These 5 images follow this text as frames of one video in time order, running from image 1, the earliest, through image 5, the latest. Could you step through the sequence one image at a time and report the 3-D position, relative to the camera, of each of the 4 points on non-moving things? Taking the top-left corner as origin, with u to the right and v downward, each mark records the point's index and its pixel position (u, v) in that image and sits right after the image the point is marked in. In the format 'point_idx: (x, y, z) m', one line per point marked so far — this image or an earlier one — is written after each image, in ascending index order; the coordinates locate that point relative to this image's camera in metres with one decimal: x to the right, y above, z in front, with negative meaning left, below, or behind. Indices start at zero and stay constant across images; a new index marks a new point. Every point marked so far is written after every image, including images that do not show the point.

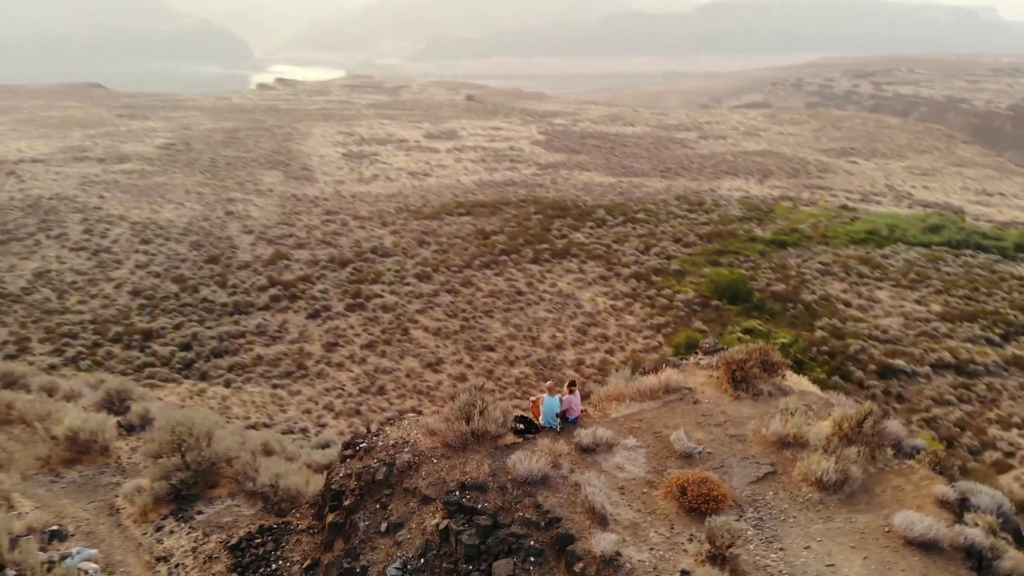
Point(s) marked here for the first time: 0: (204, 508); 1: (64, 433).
0: (-2.0, -1.4, +5.4) m
1: (-3.6, -1.1, +6.6) m
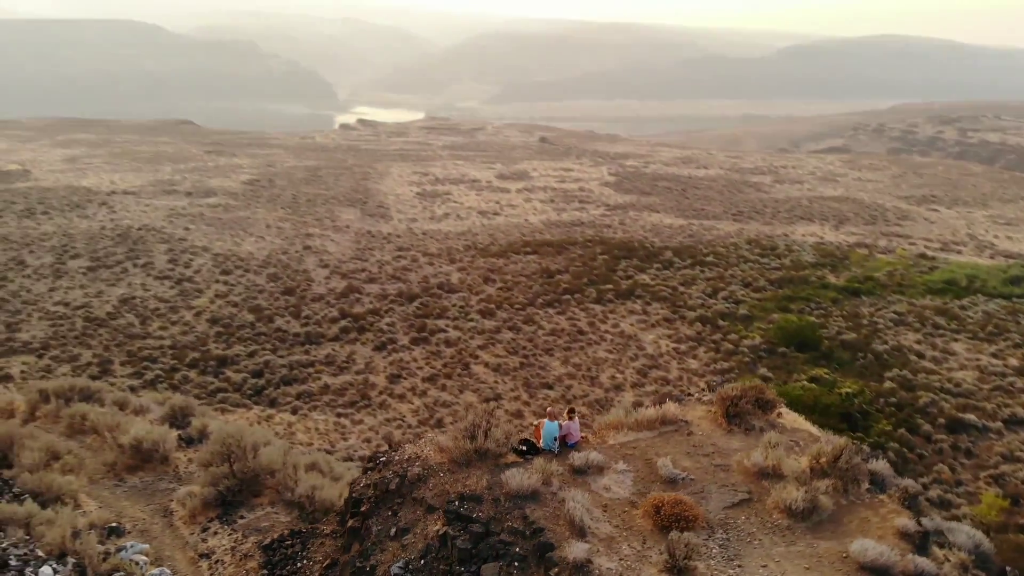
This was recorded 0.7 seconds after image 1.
0: (-1.9, -1.6, +5.9) m
1: (-3.4, -1.3, +7.3) m
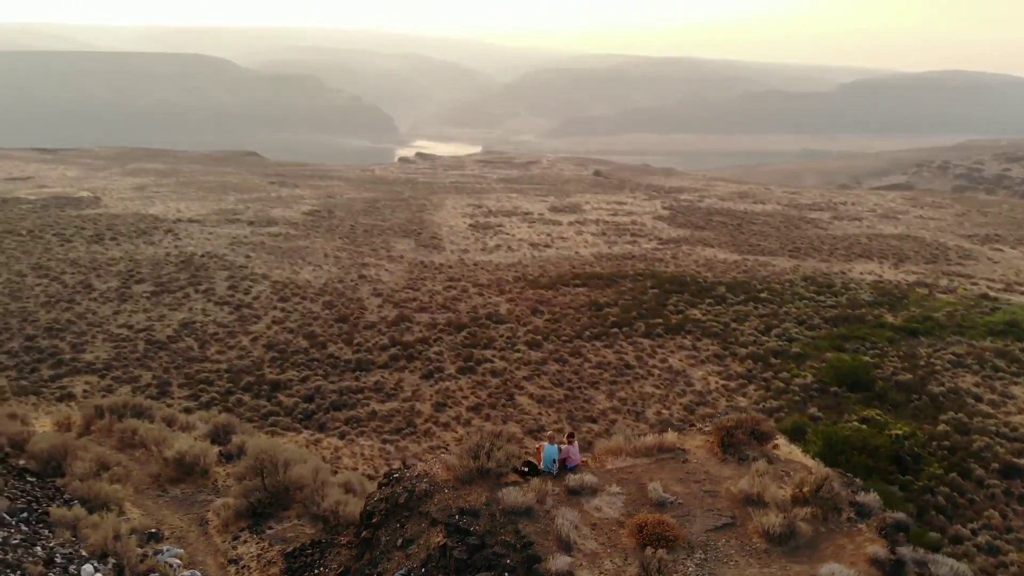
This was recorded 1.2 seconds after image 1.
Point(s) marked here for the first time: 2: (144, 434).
0: (-1.8, -1.8, +6.3) m
1: (-3.2, -1.6, +7.8) m
2: (-3.8, -1.5, +8.7) m
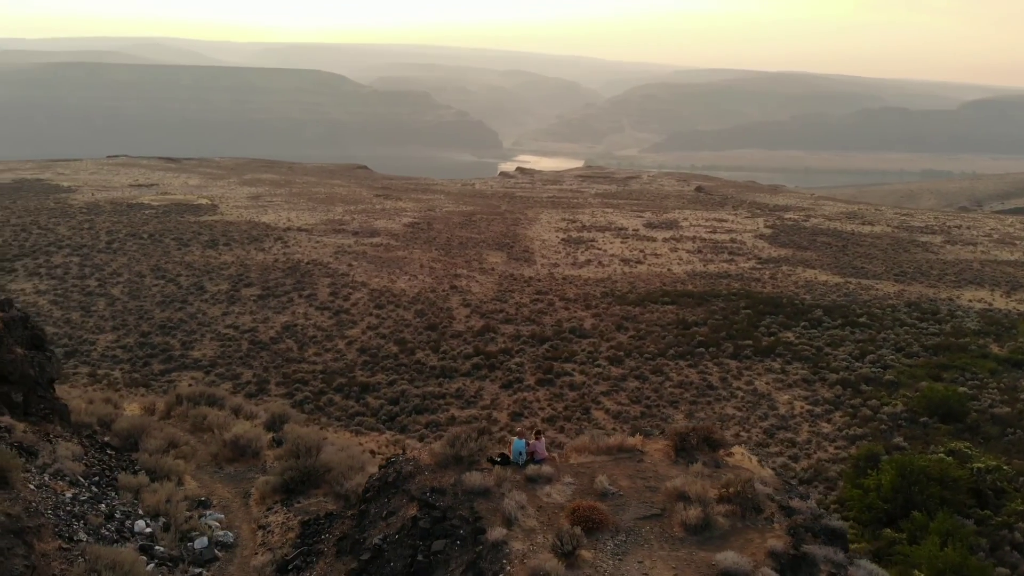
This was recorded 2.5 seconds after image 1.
0: (-1.8, -1.8, +7.2) m
1: (-3.0, -1.6, +8.8) m
2: (-3.5, -1.6, +9.9) m
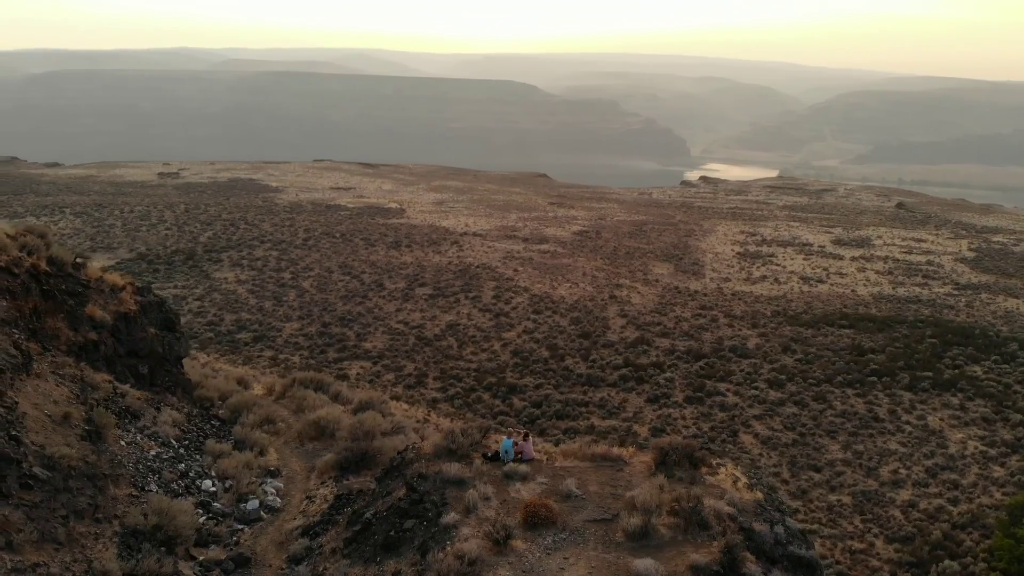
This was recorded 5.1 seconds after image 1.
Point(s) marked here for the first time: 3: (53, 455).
0: (-1.5, -1.9, +8.1) m
1: (-2.4, -1.6, +9.9) m
2: (-2.6, -1.5, +11.0) m
3: (-3.3, -1.2, +5.9) m
